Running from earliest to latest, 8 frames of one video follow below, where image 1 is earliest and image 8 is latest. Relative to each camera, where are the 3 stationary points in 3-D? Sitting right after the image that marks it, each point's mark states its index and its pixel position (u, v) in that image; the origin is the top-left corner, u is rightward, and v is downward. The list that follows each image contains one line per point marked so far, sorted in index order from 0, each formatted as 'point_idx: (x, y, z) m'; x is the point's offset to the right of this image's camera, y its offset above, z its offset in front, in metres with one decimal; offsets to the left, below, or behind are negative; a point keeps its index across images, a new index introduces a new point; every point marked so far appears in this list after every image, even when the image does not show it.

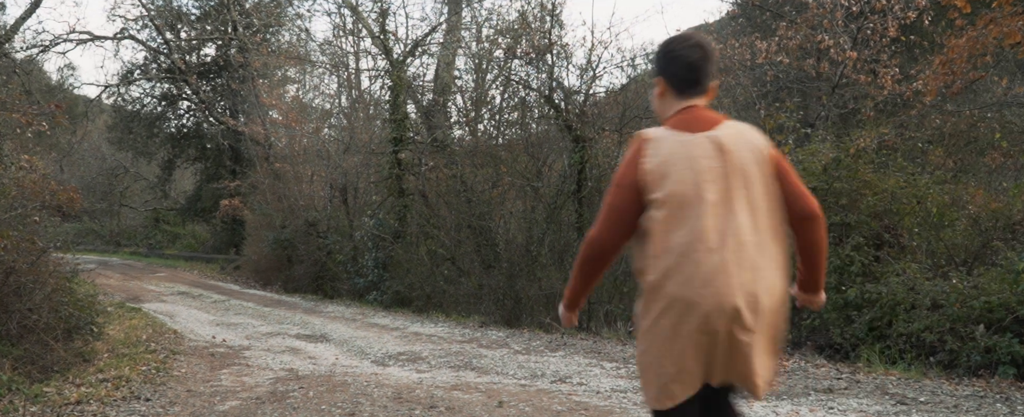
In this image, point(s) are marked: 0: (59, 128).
0: (-9.5, +1.7, +15.0) m
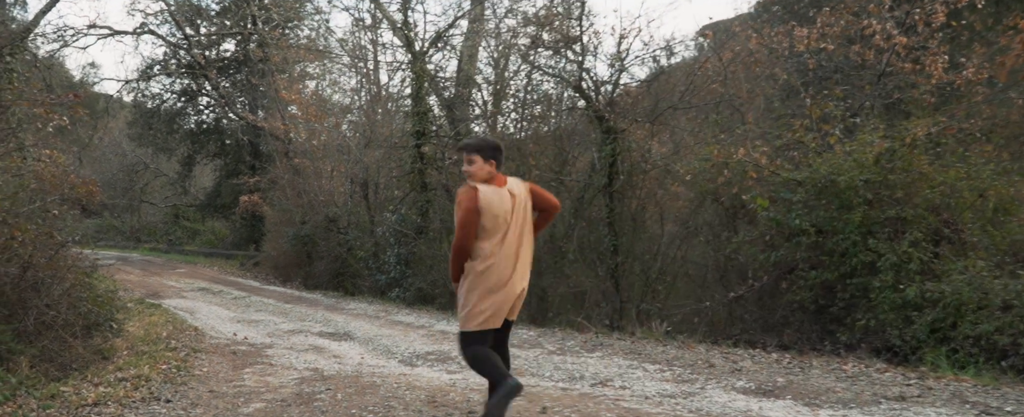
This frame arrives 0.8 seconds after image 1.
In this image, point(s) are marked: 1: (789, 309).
0: (-9.0, +1.8, +14.8) m
1: (+3.5, -1.3, +9.0) m
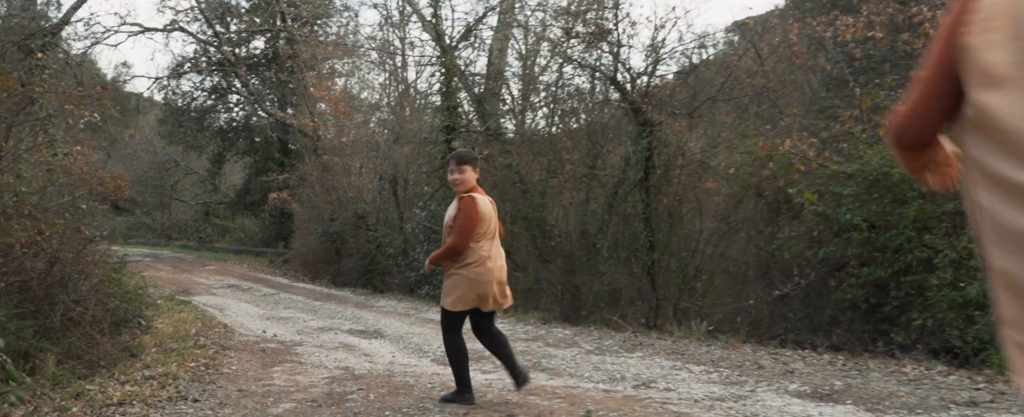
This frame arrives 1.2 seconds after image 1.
0: (-8.4, +1.9, +14.9) m
1: (+3.9, -1.2, +8.6) m
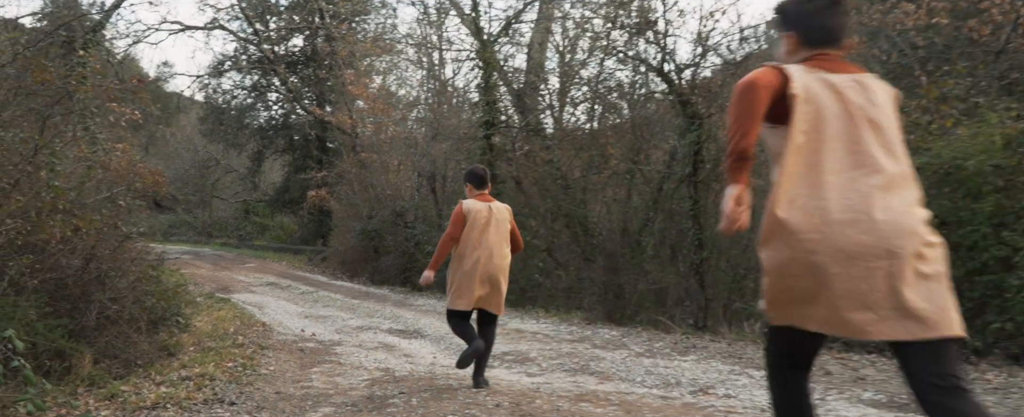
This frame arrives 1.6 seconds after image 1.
0: (-7.5, +1.9, +14.9) m
1: (+4.4, -1.2, +8.1) m
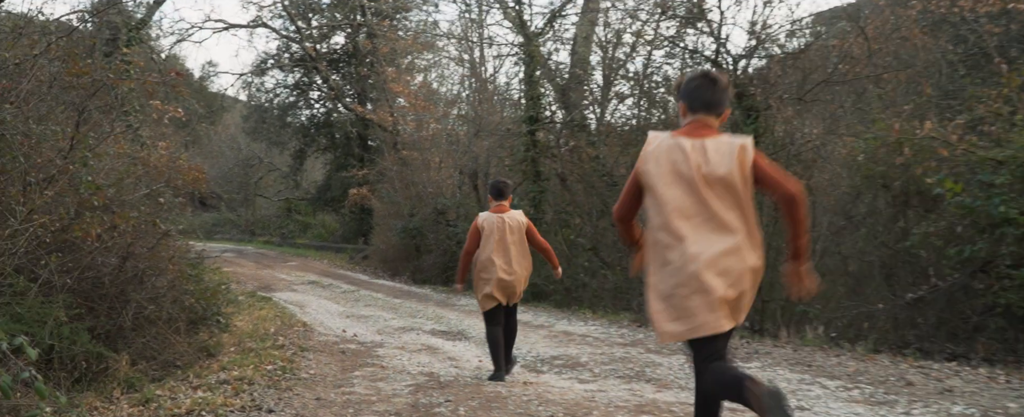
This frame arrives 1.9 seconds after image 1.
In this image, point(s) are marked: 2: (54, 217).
0: (-6.6, +2.0, +15.0) m
1: (+5.0, -1.1, +7.5) m
2: (-3.4, -0.1, +5.4) m
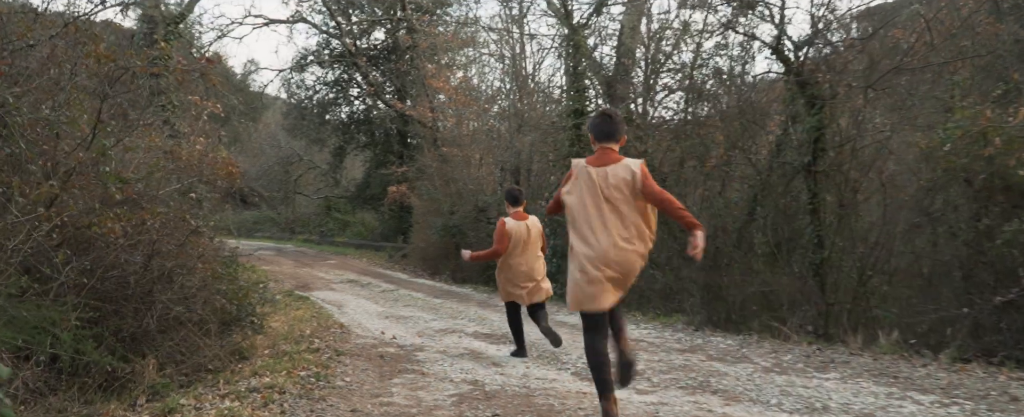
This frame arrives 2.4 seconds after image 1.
0: (-5.8, +2.0, +14.8) m
1: (+5.4, -1.1, +6.7) m
2: (-3.1, 0.0, +5.1) m
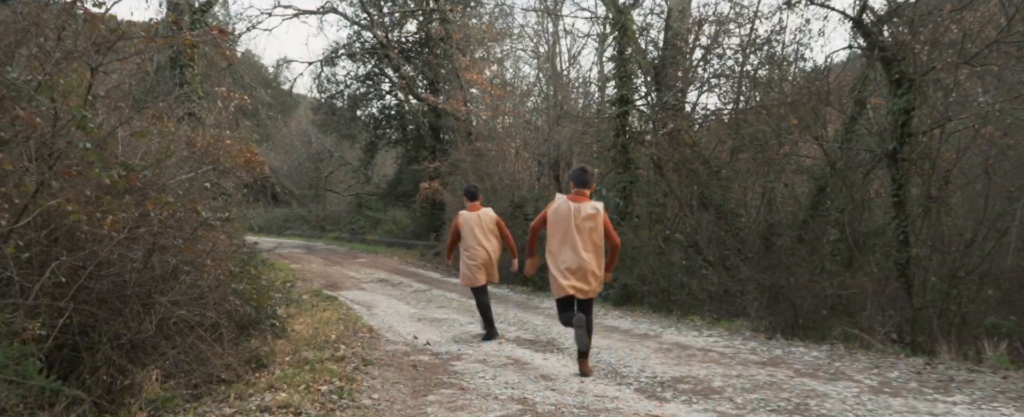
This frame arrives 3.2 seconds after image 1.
0: (-5.0, +2.1, +14.2) m
1: (+5.8, -1.0, +5.6) m
2: (-2.7, +0.1, +4.3) m
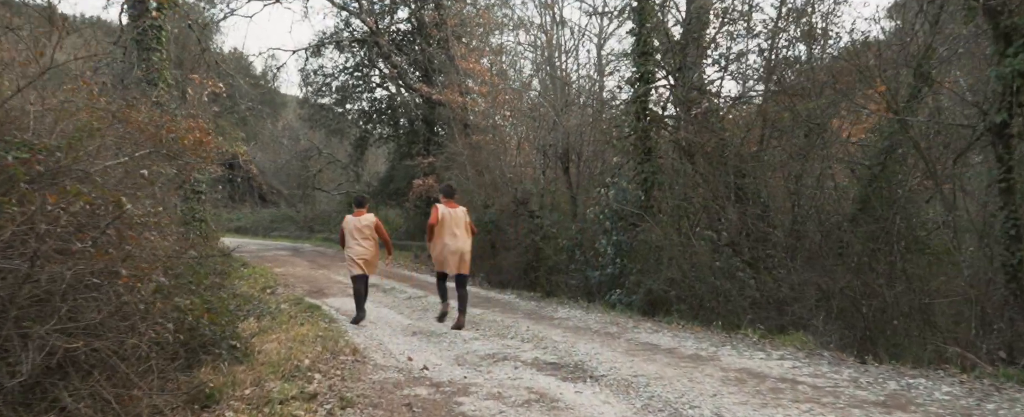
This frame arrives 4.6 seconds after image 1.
0: (-4.9, +2.1, +12.6) m
1: (+6.0, -0.9, +4.1) m
2: (-2.5, +0.1, +2.8) m
